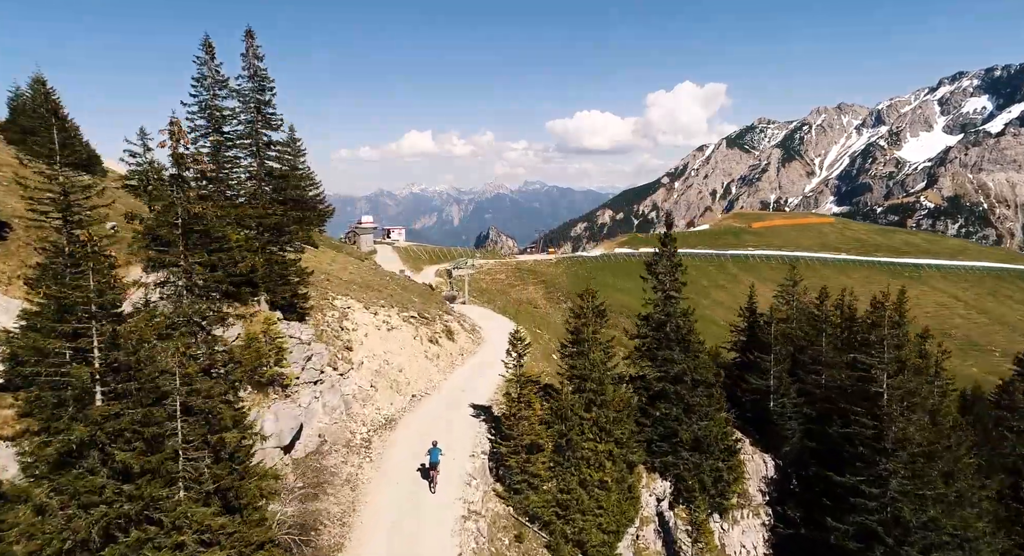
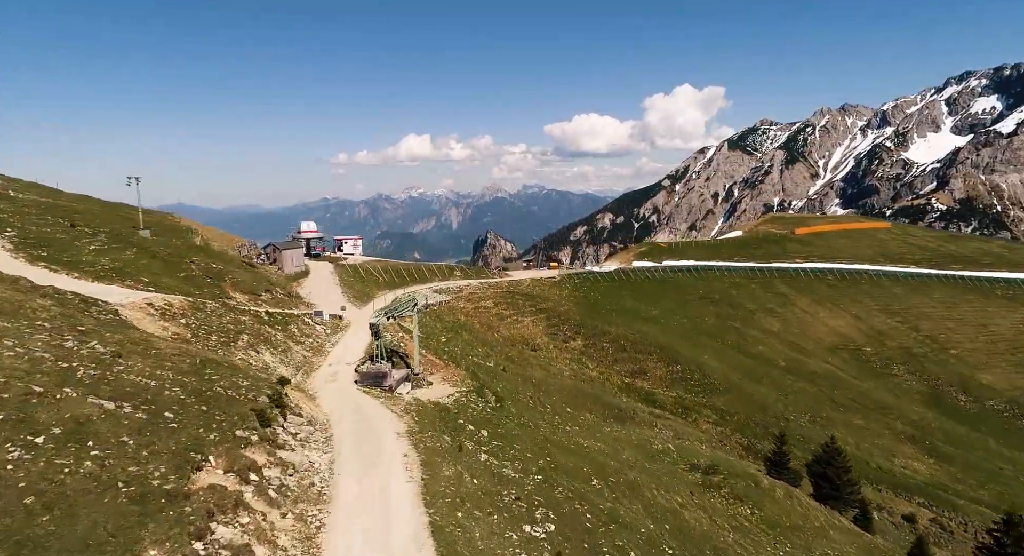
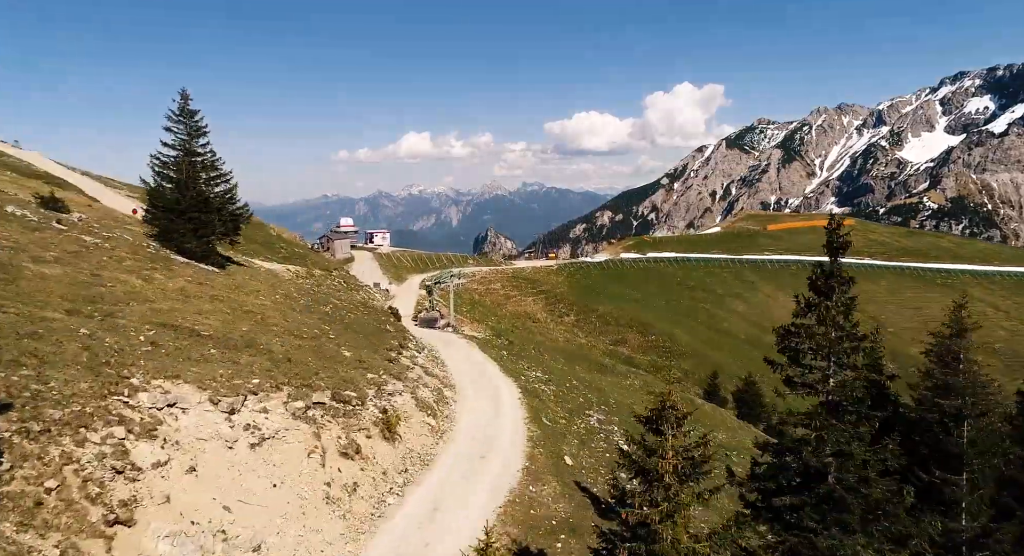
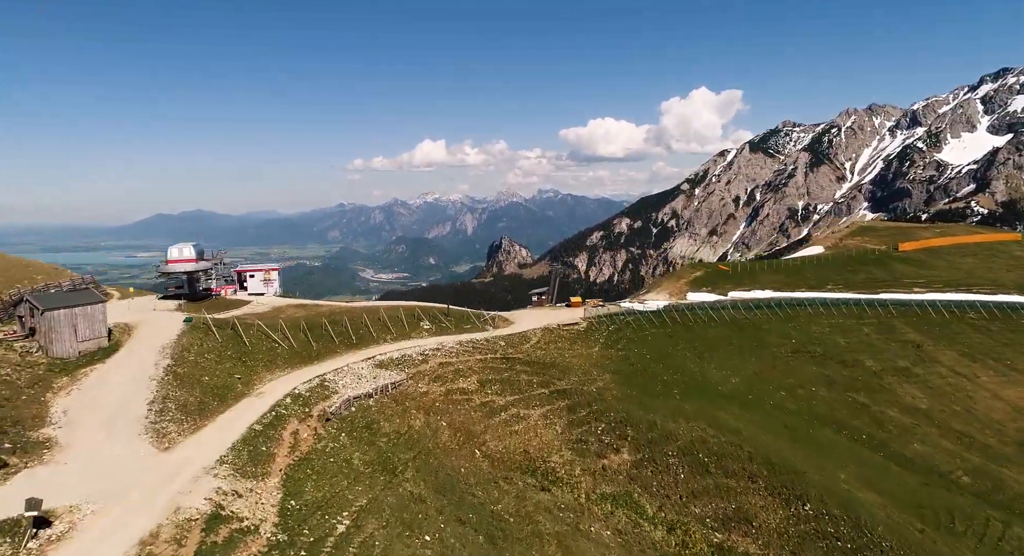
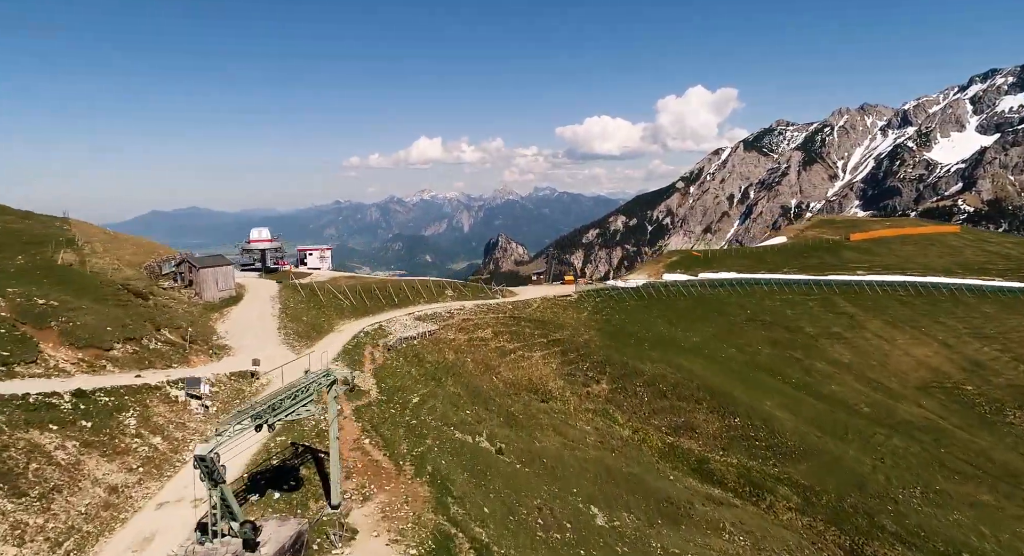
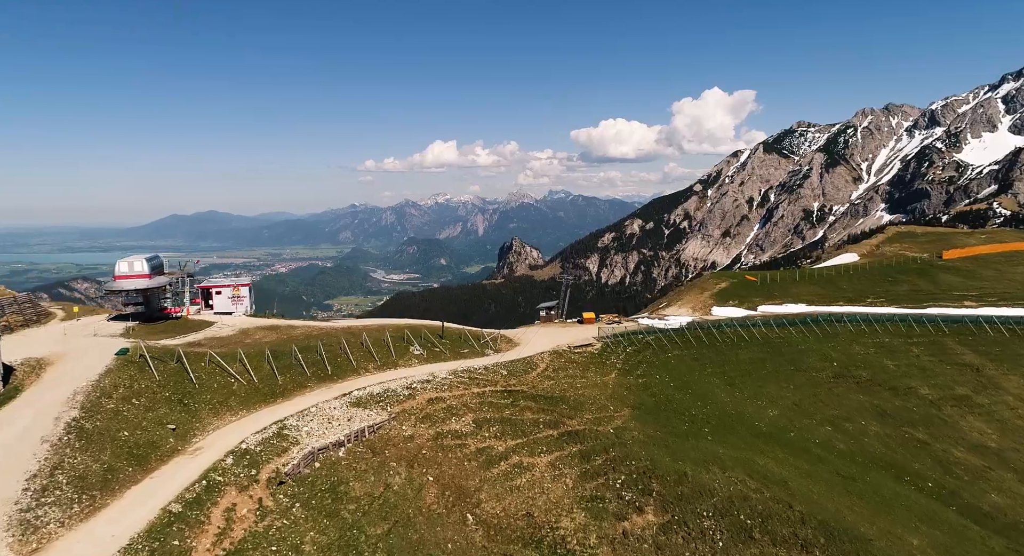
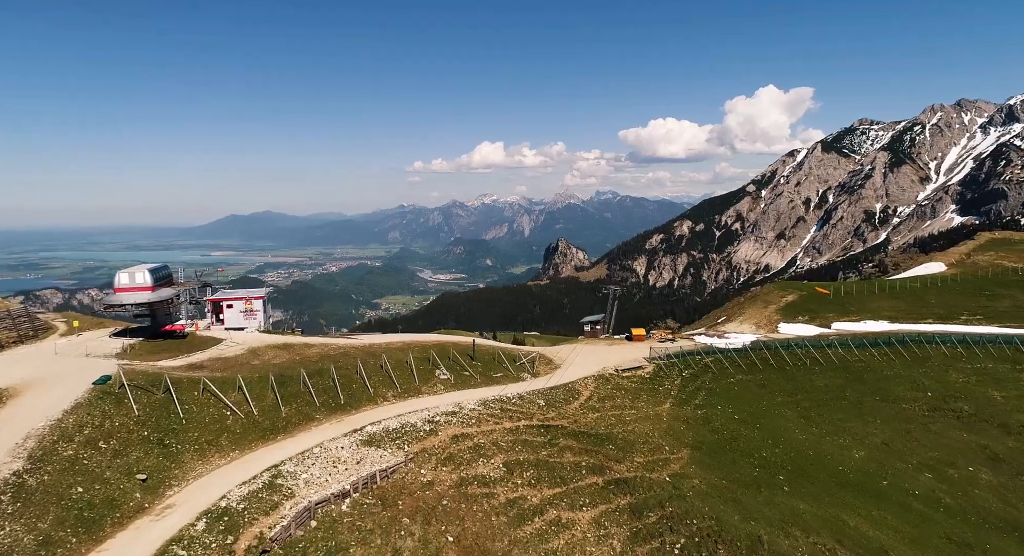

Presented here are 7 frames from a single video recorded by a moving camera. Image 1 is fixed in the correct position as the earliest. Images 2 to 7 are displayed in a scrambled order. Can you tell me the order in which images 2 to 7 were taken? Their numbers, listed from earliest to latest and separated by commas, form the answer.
3, 2, 5, 4, 6, 7
